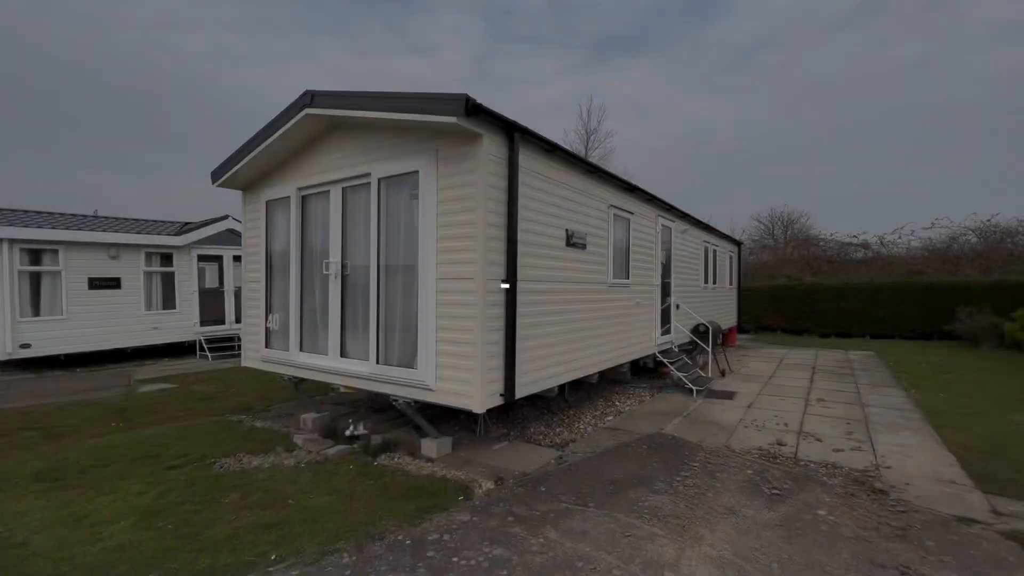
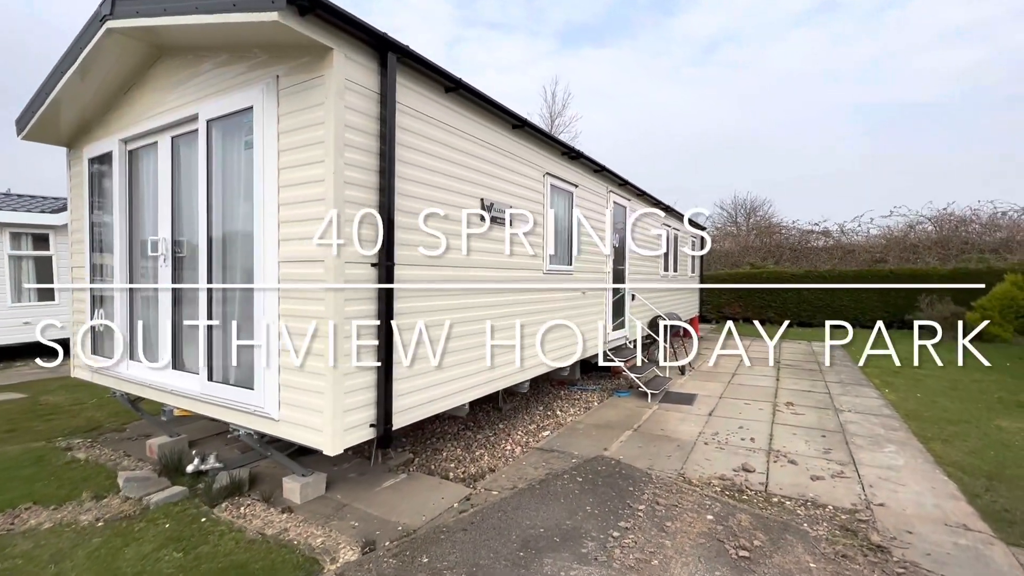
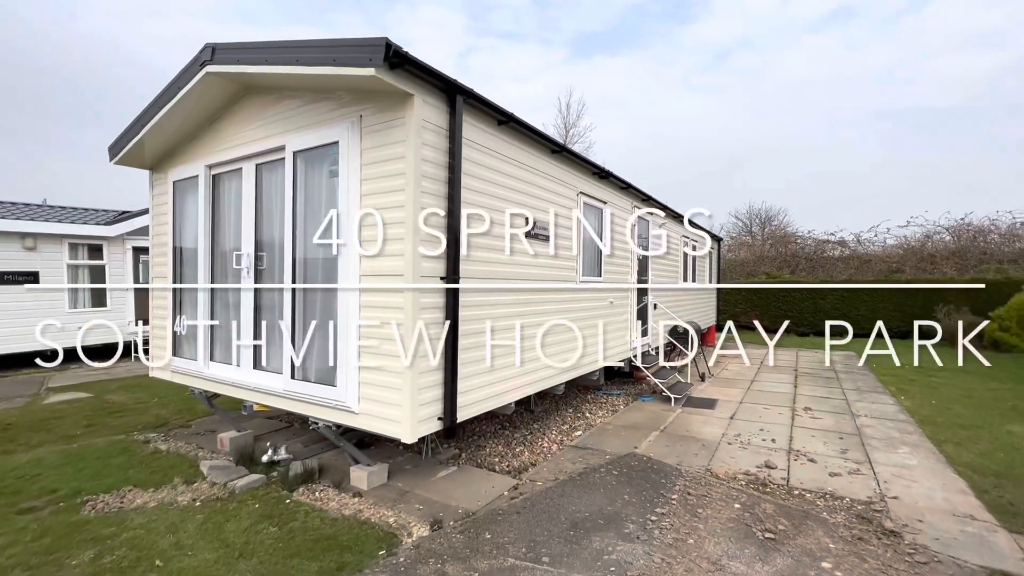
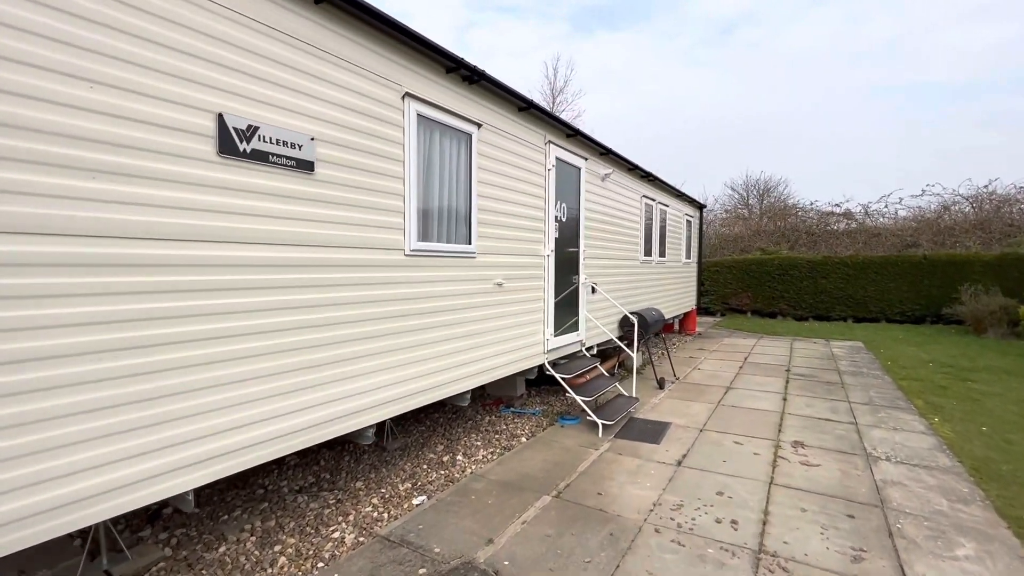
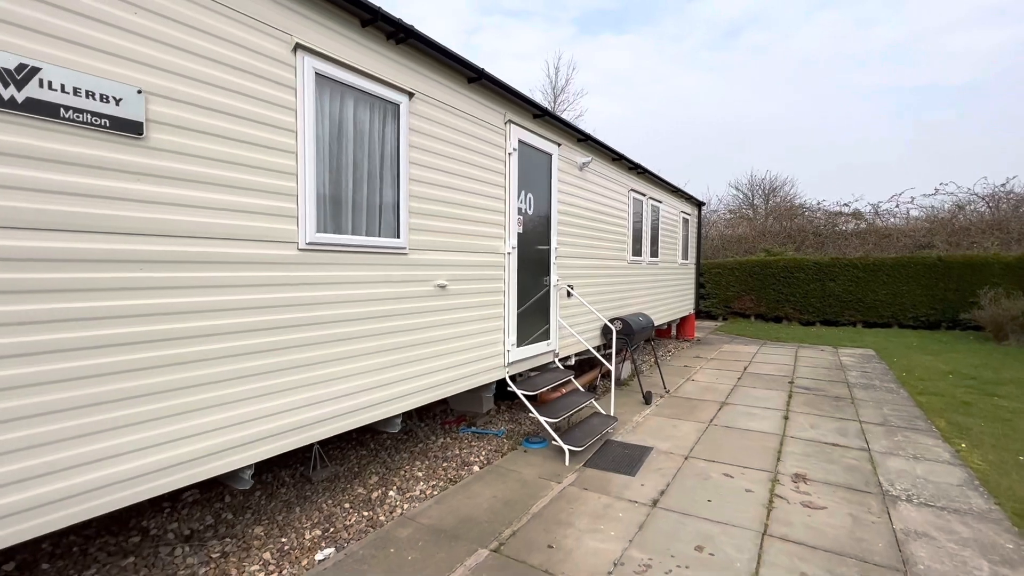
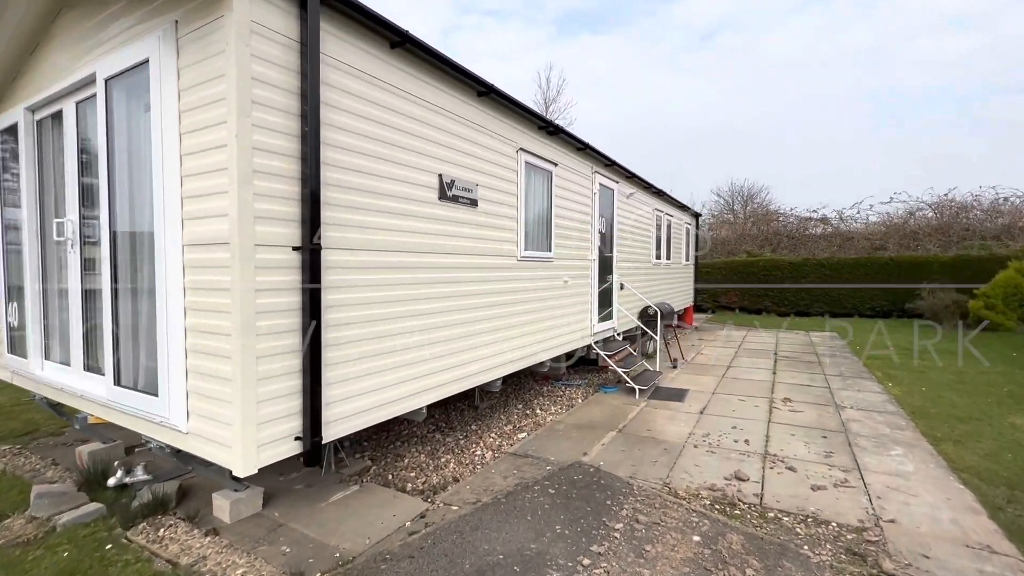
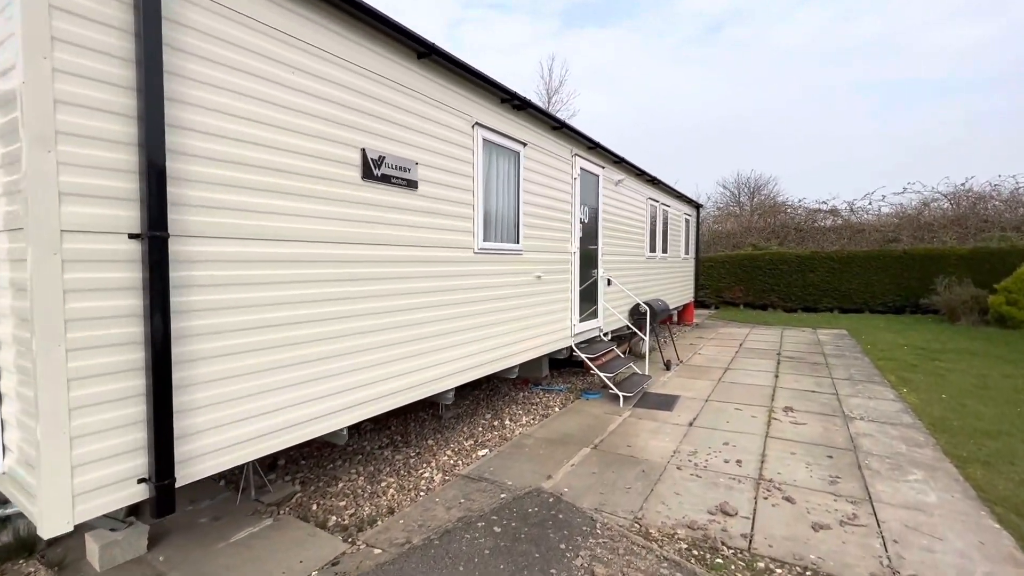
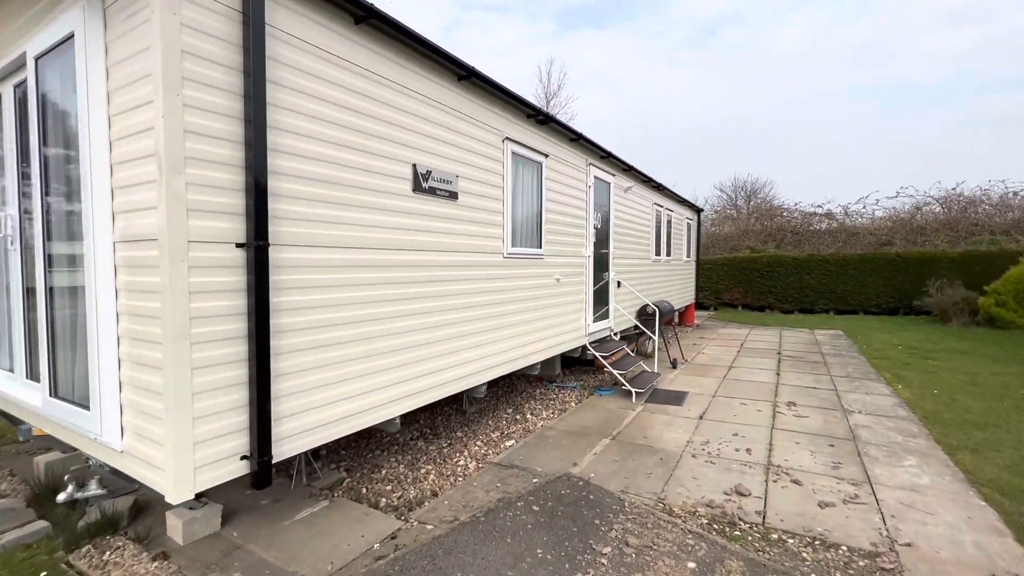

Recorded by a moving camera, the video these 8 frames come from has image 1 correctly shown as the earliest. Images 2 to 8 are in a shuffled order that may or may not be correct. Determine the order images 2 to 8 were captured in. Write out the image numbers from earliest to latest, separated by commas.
3, 2, 6, 8, 7, 4, 5
